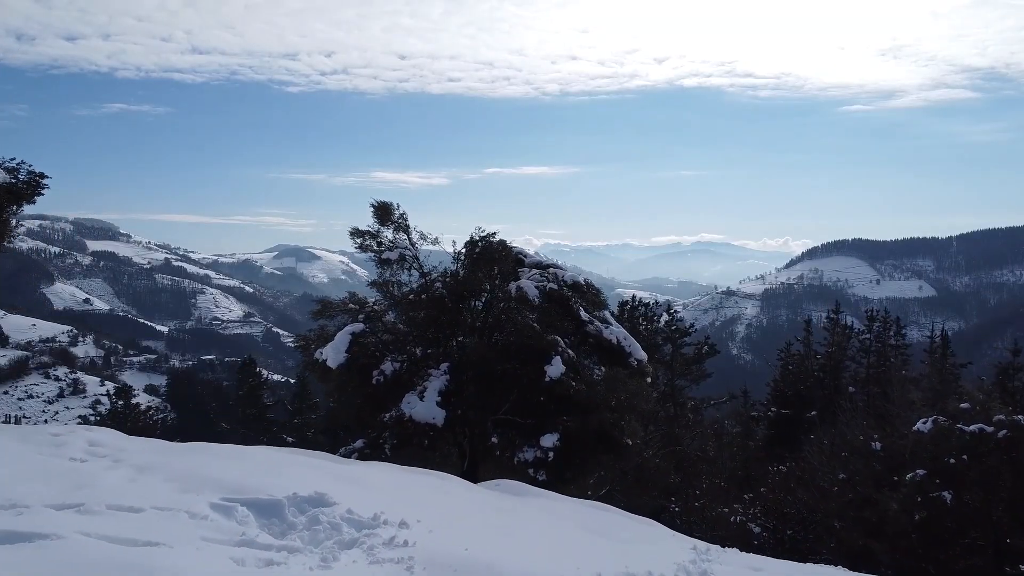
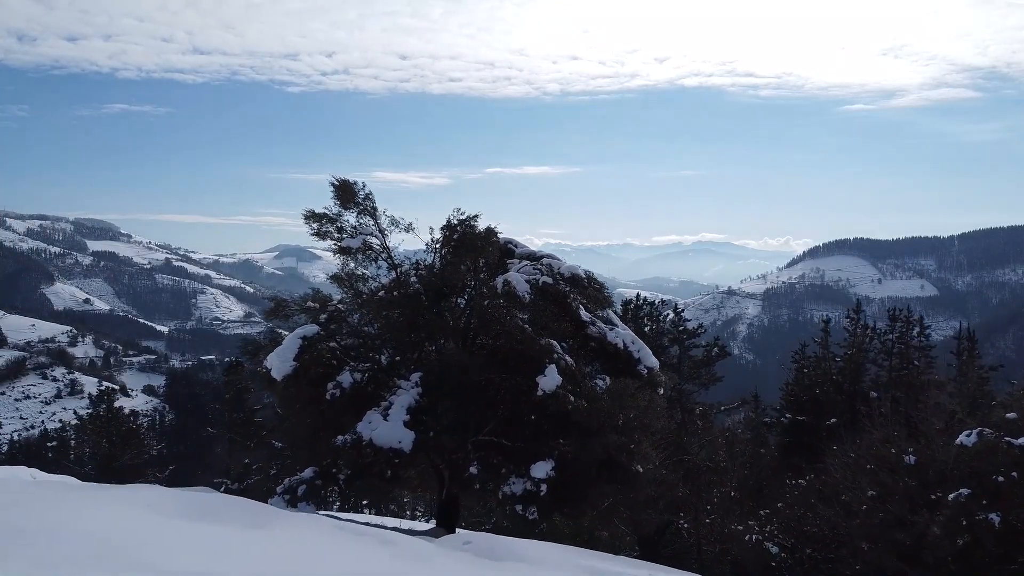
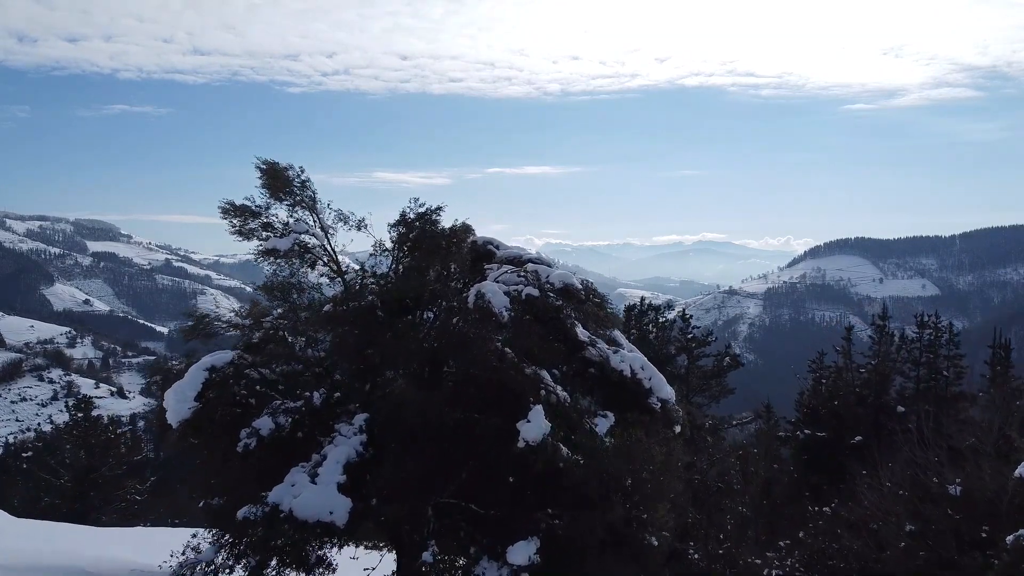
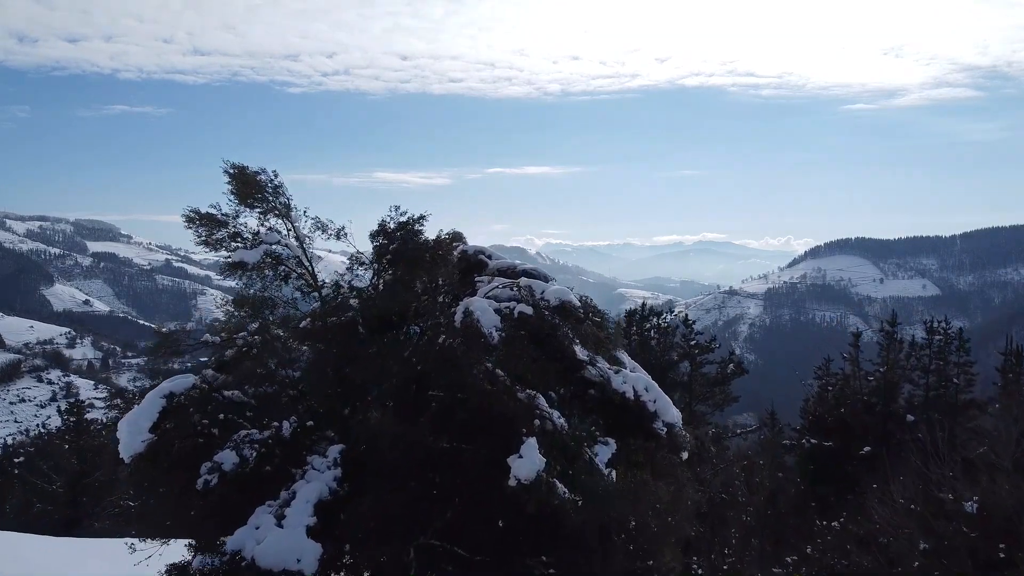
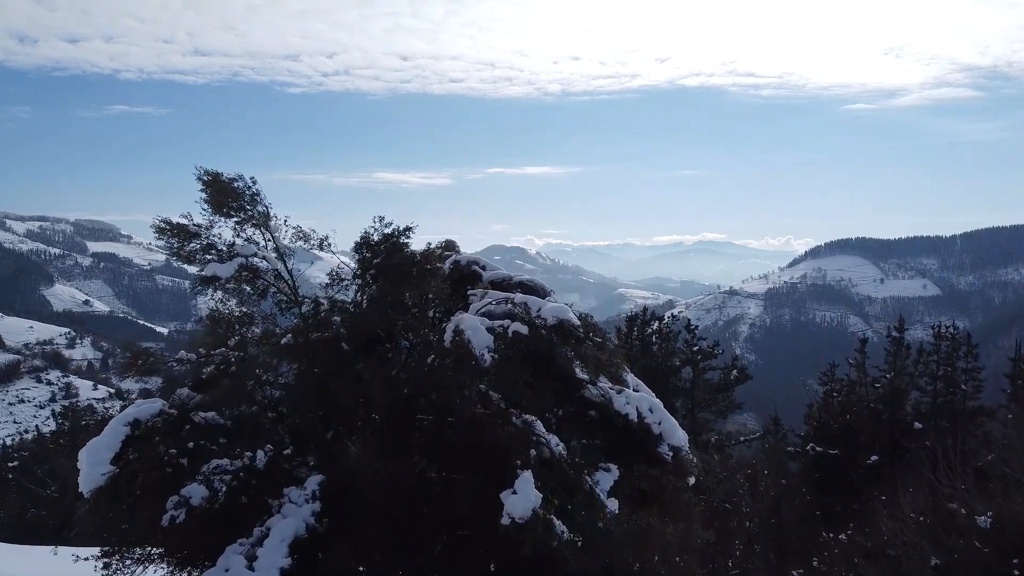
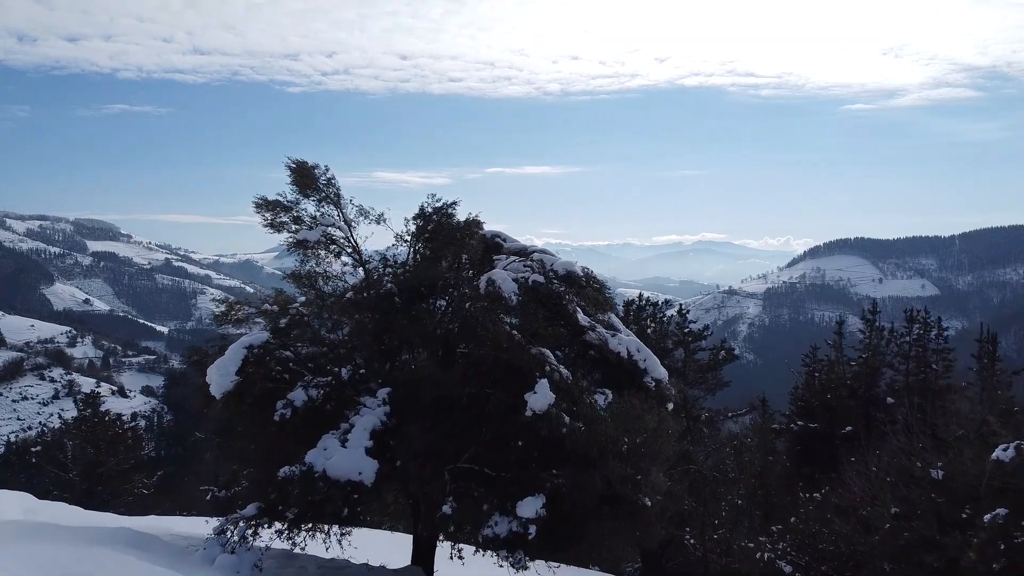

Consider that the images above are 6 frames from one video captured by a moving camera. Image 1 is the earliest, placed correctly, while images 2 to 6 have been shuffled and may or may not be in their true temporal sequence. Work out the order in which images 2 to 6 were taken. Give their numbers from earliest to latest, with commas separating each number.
2, 6, 3, 4, 5
